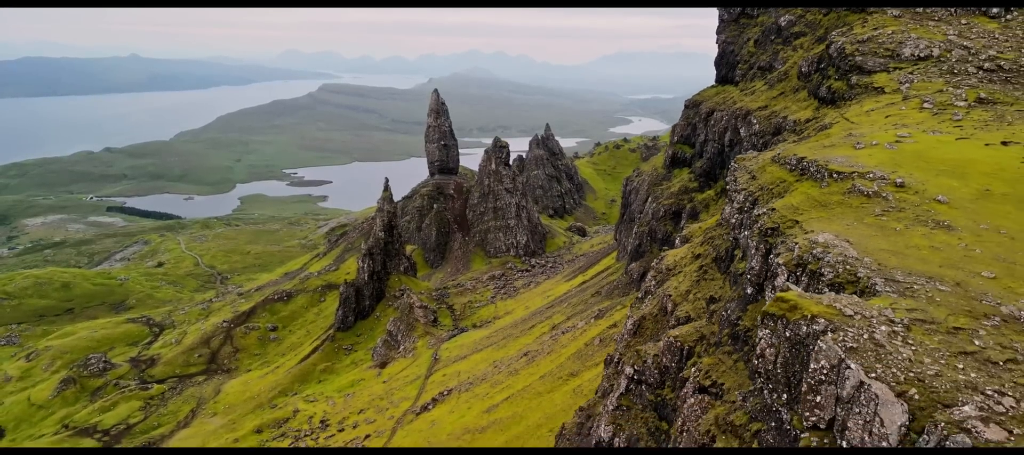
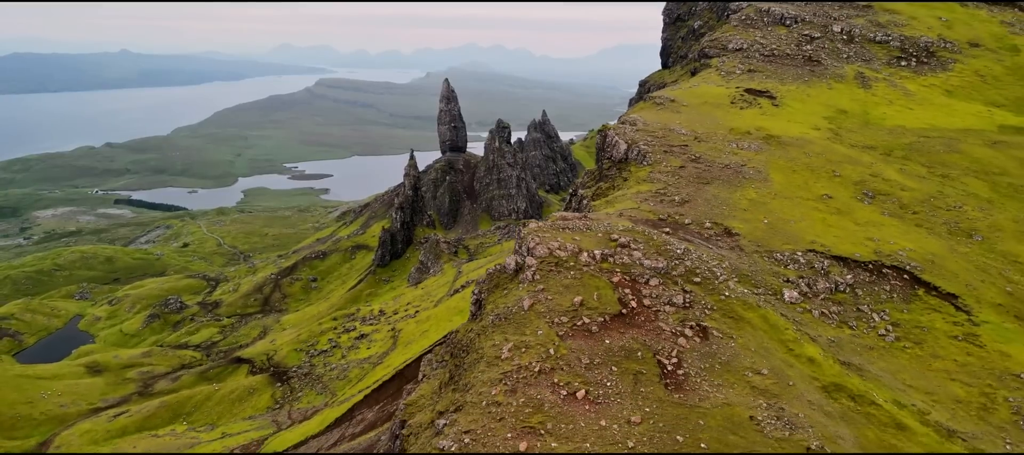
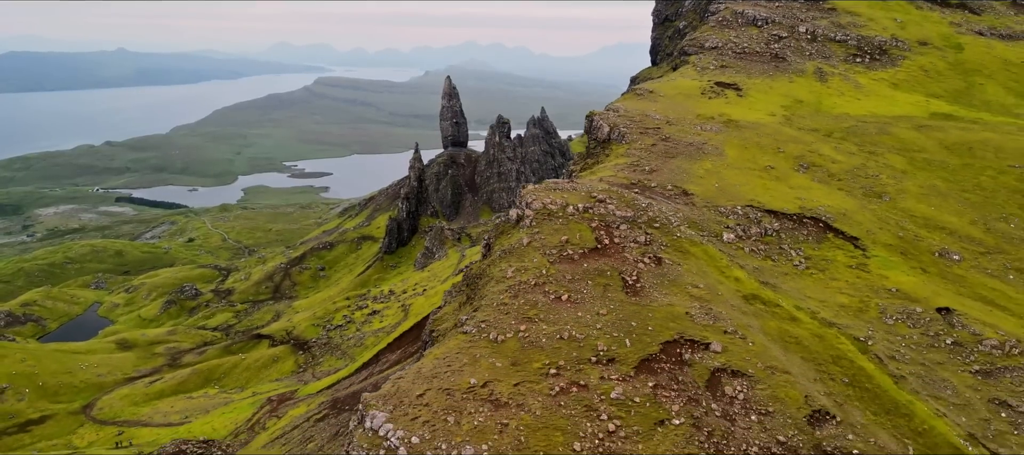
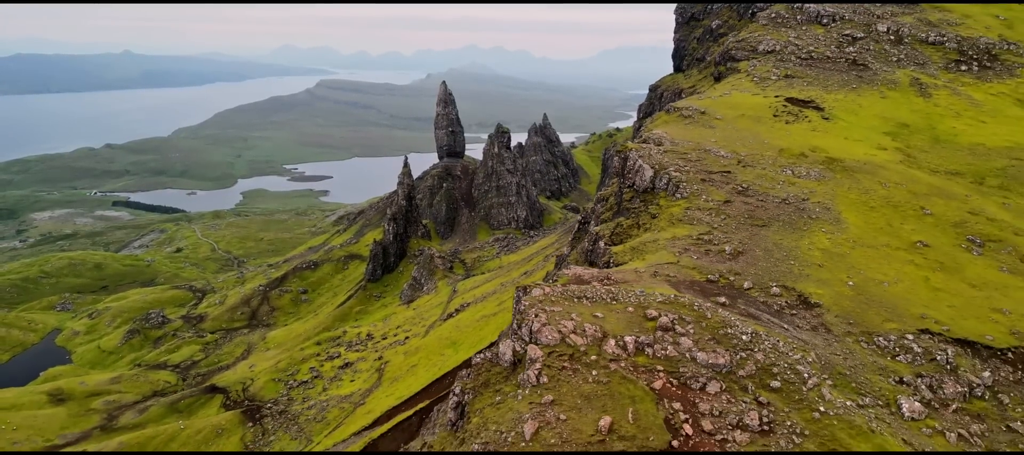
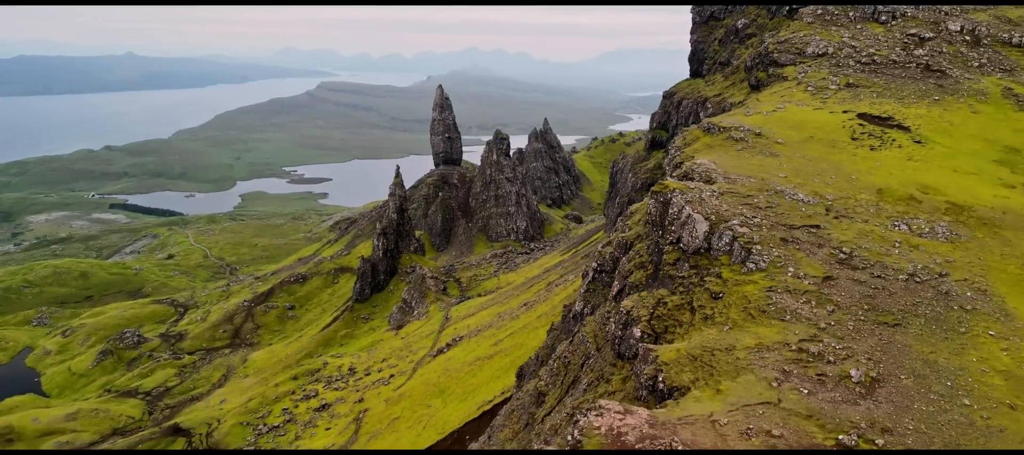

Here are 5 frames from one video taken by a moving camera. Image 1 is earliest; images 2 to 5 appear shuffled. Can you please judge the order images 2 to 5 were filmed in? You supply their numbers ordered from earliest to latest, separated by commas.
5, 4, 2, 3
